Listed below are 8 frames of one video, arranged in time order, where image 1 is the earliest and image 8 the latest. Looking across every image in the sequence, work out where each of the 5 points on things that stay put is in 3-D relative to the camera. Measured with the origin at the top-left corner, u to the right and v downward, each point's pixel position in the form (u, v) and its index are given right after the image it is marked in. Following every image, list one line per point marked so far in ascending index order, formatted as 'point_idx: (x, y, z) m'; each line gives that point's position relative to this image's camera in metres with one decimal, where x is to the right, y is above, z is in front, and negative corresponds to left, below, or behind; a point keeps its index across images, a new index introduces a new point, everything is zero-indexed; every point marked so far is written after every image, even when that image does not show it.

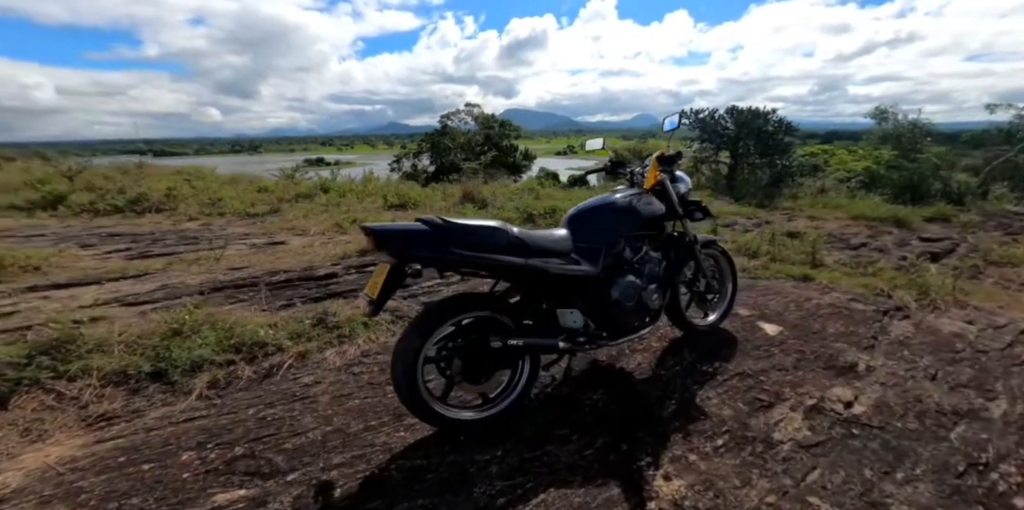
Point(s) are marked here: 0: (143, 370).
0: (-2.4, -0.7, +3.0) m
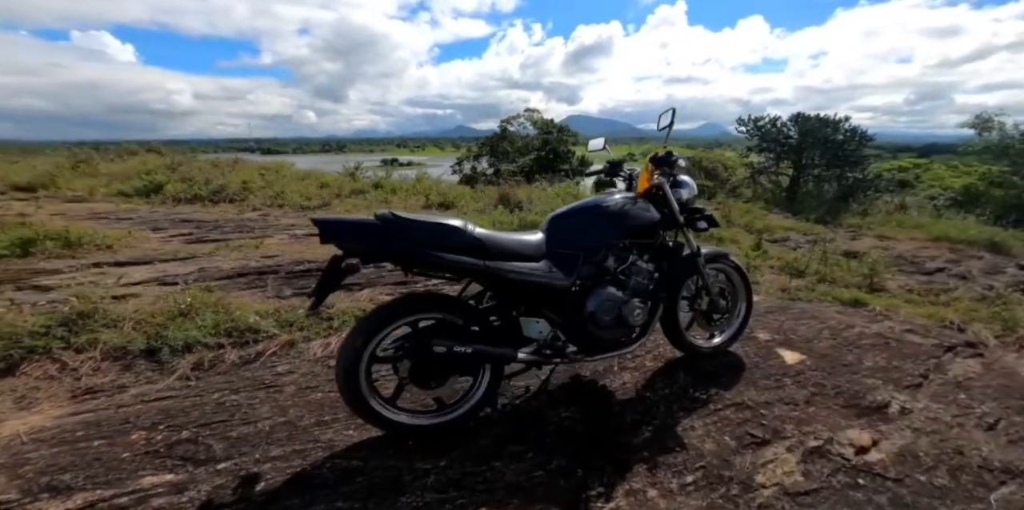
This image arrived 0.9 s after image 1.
0: (-2.5, -0.6, +3.2) m
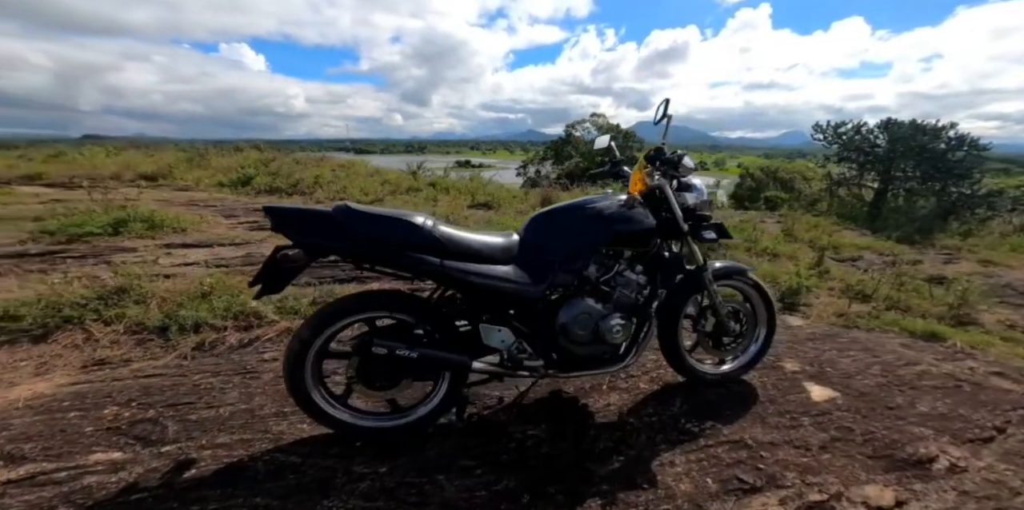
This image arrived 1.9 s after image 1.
0: (-2.5, -0.5, +3.3) m
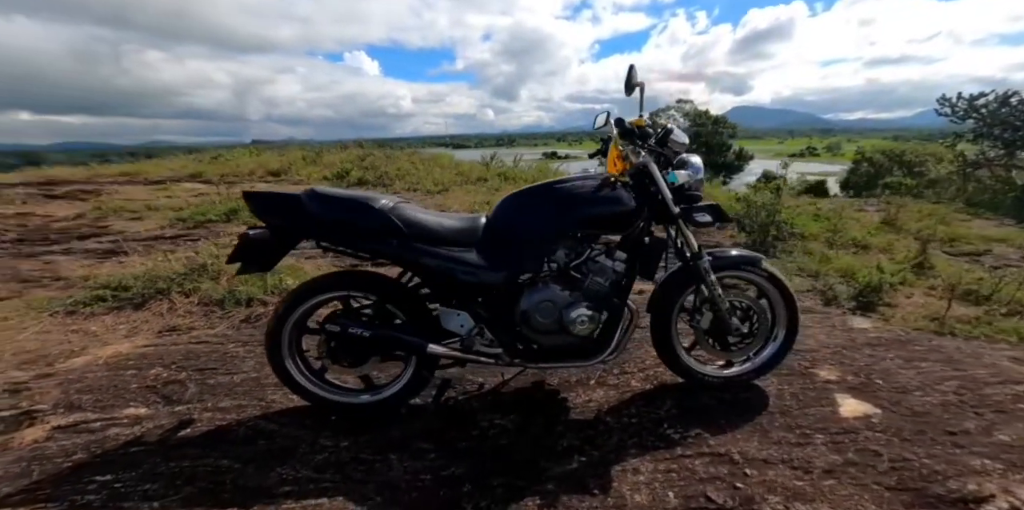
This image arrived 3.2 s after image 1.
0: (-2.3, -0.3, +3.8) m
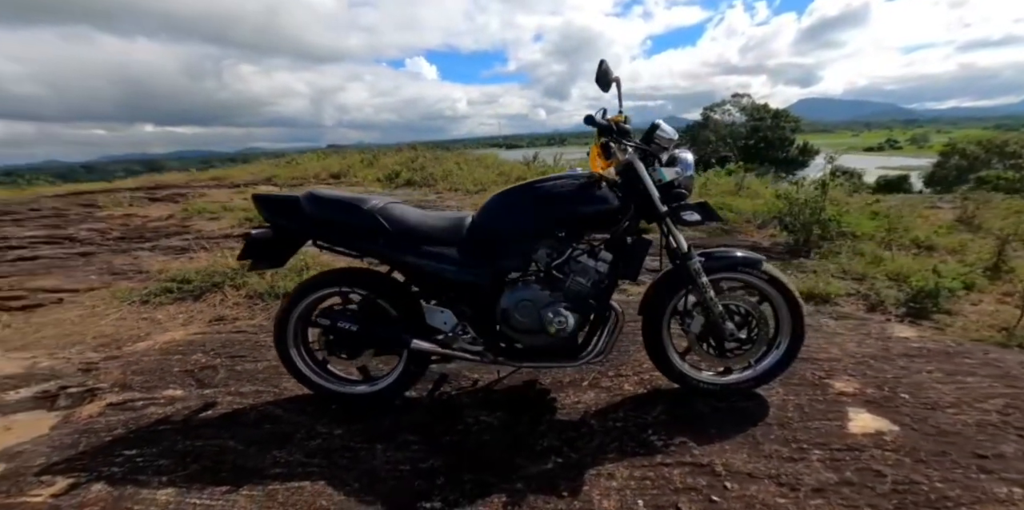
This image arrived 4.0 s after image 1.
0: (-2.2, -0.3, +4.1) m
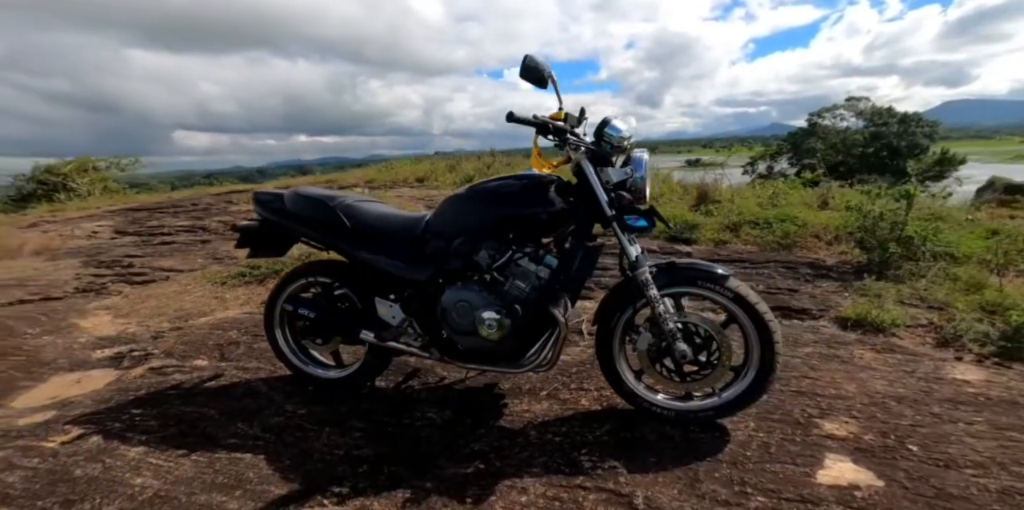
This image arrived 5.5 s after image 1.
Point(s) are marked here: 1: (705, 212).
0: (-1.9, -0.2, +4.5) m
1: (+1.8, +0.4, +4.5) m
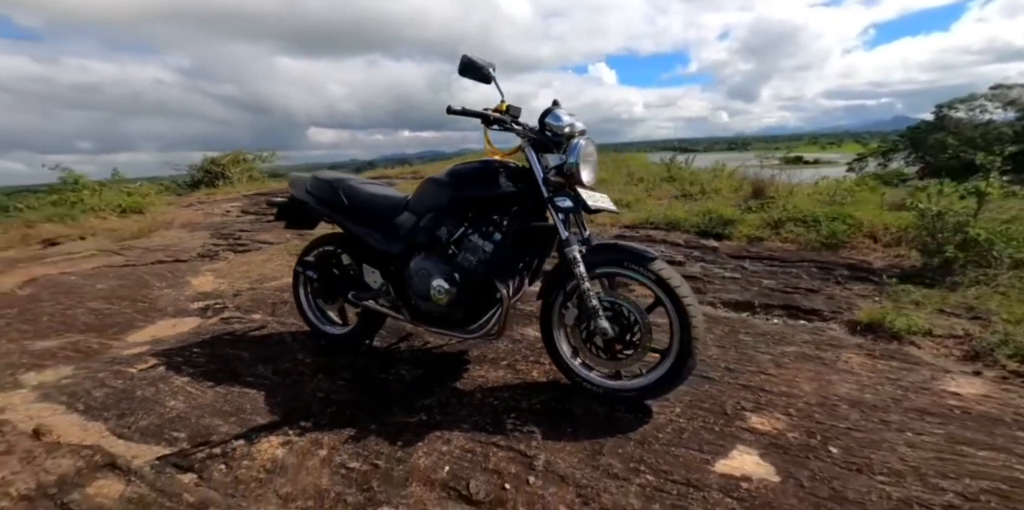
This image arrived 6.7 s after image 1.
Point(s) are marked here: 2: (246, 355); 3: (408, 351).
0: (-1.5, 0.0, +5.0) m
1: (+2.2, +0.4, +4.3) m
2: (-1.5, -0.6, +2.7) m
3: (-0.6, -0.5, +2.6) m
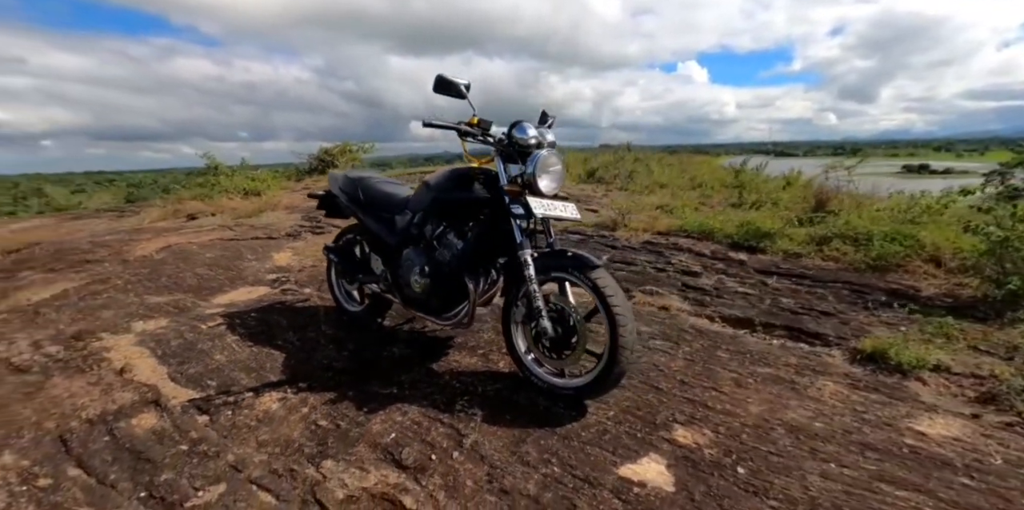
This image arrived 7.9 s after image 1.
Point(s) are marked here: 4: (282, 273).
0: (-1.1, +0.1, +5.4) m
1: (+2.4, +0.3, +4.0) m
2: (-1.5, -0.4, +3.2) m
3: (-0.6, -0.5, +2.8) m
4: (-2.4, -0.2, +5.0) m
